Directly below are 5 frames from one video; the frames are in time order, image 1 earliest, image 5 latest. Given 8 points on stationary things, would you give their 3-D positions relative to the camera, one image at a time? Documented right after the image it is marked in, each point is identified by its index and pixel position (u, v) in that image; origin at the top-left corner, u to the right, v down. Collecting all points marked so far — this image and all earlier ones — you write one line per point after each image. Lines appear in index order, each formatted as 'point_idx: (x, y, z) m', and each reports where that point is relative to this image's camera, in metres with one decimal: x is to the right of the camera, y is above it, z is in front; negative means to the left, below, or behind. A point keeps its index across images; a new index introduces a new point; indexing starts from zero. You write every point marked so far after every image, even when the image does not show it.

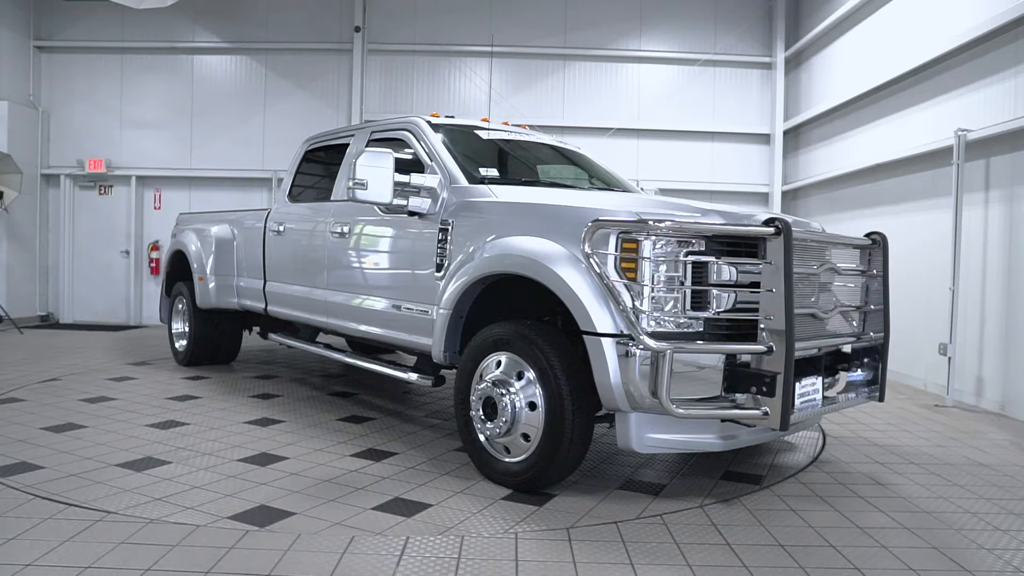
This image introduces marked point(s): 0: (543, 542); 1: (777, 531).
0: (+0.1, -1.1, +3.1) m
1: (+1.2, -1.1, +3.4) m
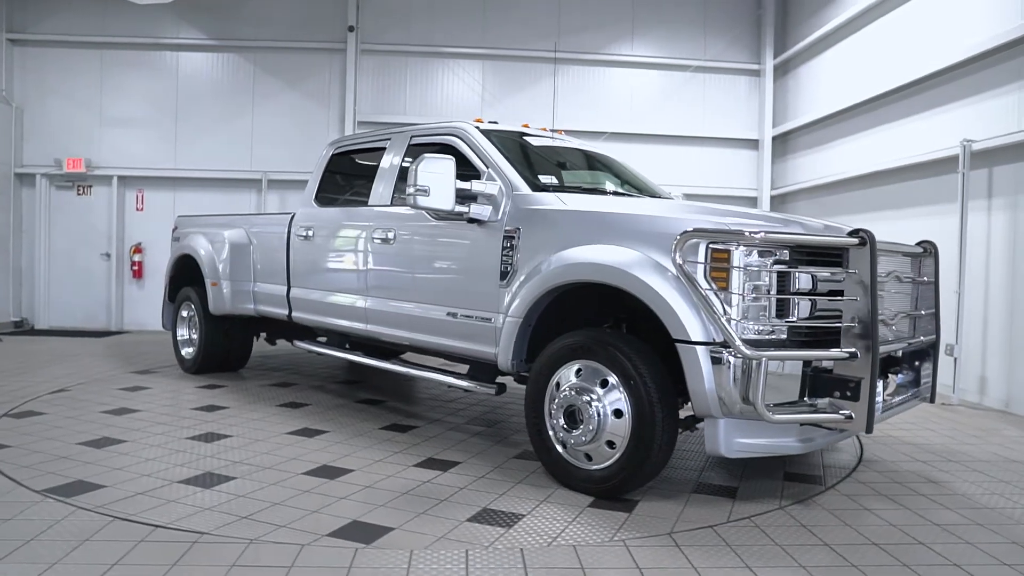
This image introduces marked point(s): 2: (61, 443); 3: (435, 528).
0: (+0.6, -1.1, +3.2) m
1: (+1.6, -1.1, +3.5) m
2: (-2.7, -0.9, +4.5) m
3: (-0.3, -1.1, +3.4) m
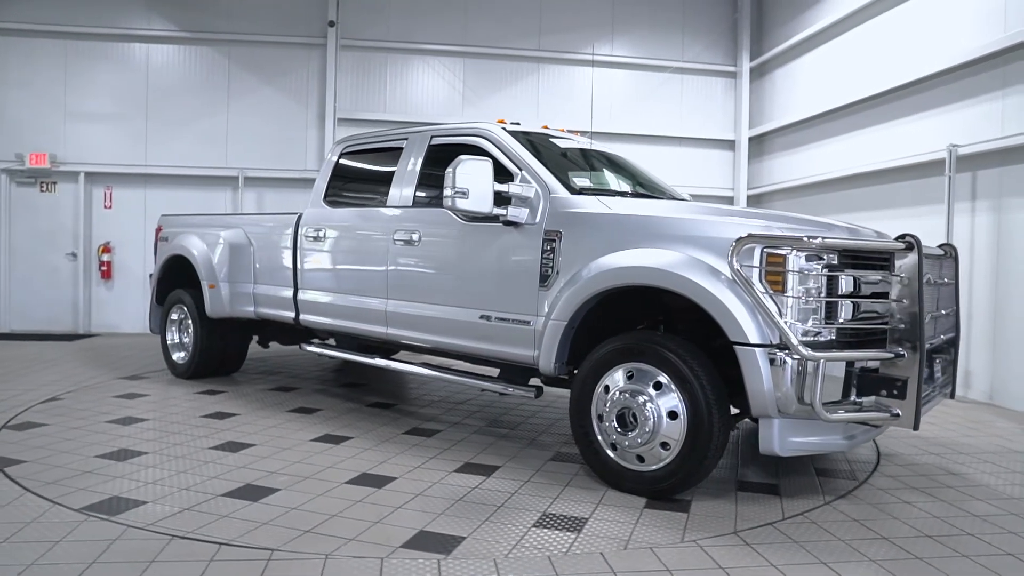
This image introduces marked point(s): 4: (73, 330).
0: (+0.9, -1.1, +3.2) m
1: (+1.9, -1.1, +3.6) m
2: (-2.5, -1.0, +4.3) m
3: (0.0, -1.1, +3.4) m
4: (-5.6, -0.5, +9.6) m
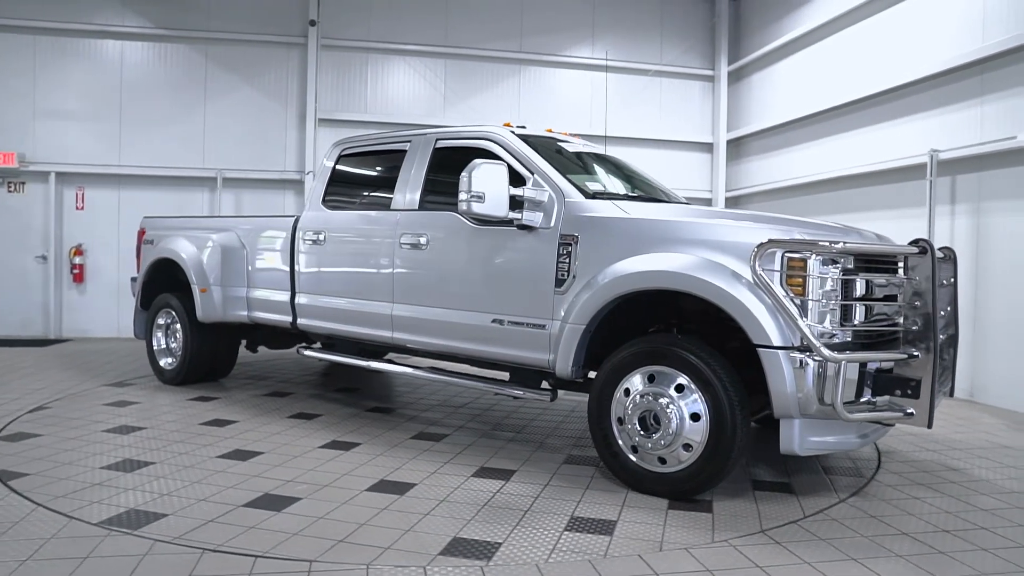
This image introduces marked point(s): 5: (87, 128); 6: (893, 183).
0: (+1.1, -1.1, +3.3) m
1: (+2.1, -1.1, +3.8) m
2: (-2.4, -1.0, +4.2) m
3: (+0.1, -1.1, +3.4) m
4: (-5.8, -0.6, +9.3) m
5: (-5.2, +2.0, +9.2) m
6: (+3.9, +1.1, +7.6) m
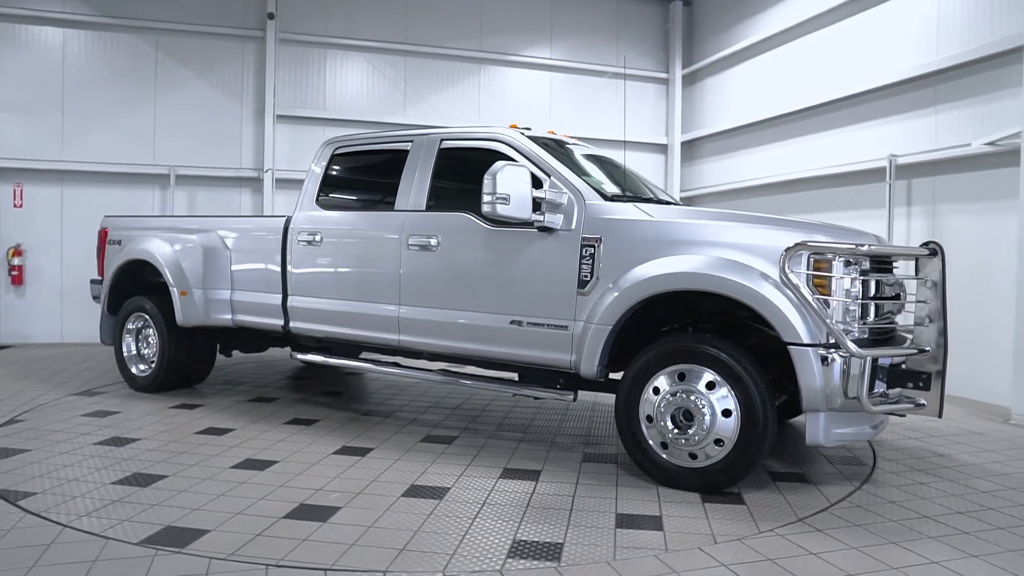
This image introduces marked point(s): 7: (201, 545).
0: (+1.4, -1.1, +3.5) m
1: (+2.3, -1.1, +4.0) m
2: (-2.2, -1.0, +3.9) m
3: (+0.4, -1.1, +3.4) m
4: (-6.2, -0.6, +8.6) m
5: (-5.6, +1.9, +8.6) m
6: (+3.6, +1.1, +8.1) m
7: (-1.3, -1.1, +3.2) m
